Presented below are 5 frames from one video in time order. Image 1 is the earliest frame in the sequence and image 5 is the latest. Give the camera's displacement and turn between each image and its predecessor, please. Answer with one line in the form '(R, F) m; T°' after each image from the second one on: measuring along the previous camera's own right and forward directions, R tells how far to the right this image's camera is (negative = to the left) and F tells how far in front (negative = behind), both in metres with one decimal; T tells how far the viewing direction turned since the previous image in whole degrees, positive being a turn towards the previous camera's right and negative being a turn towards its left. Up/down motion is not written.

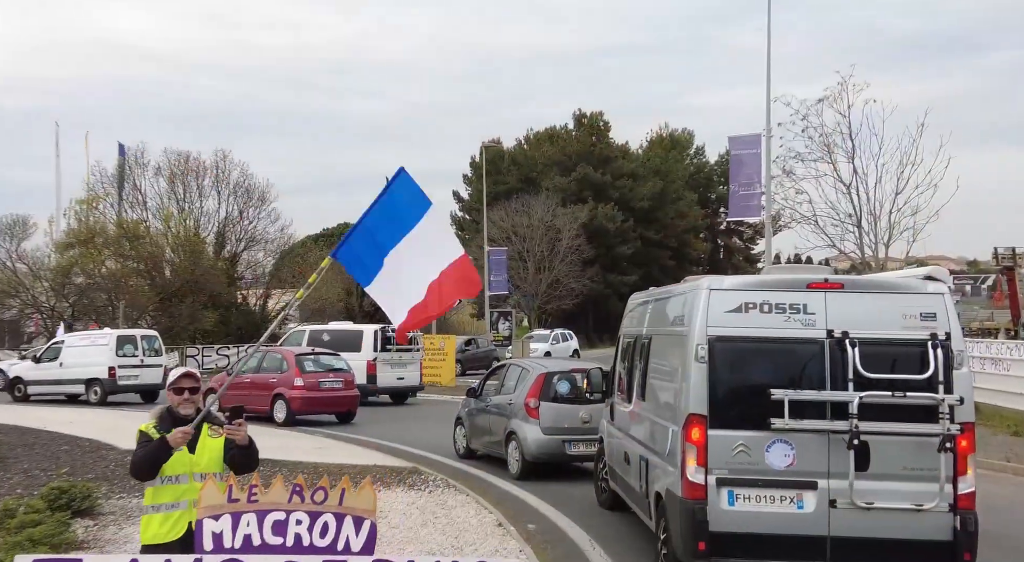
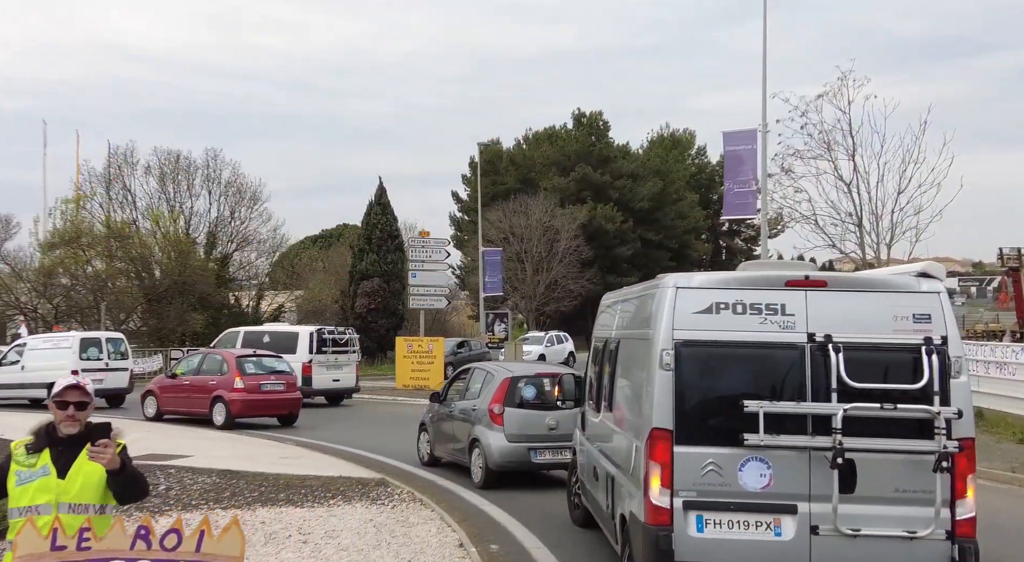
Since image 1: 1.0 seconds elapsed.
(+0.4, +0.9) m; 0°
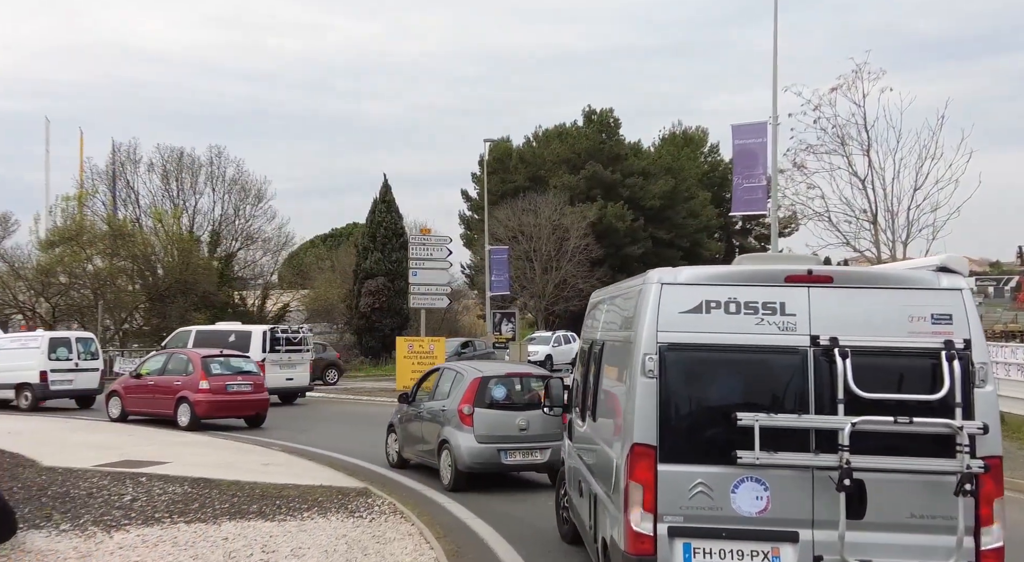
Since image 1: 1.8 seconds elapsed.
(+0.3, +0.8) m; -1°
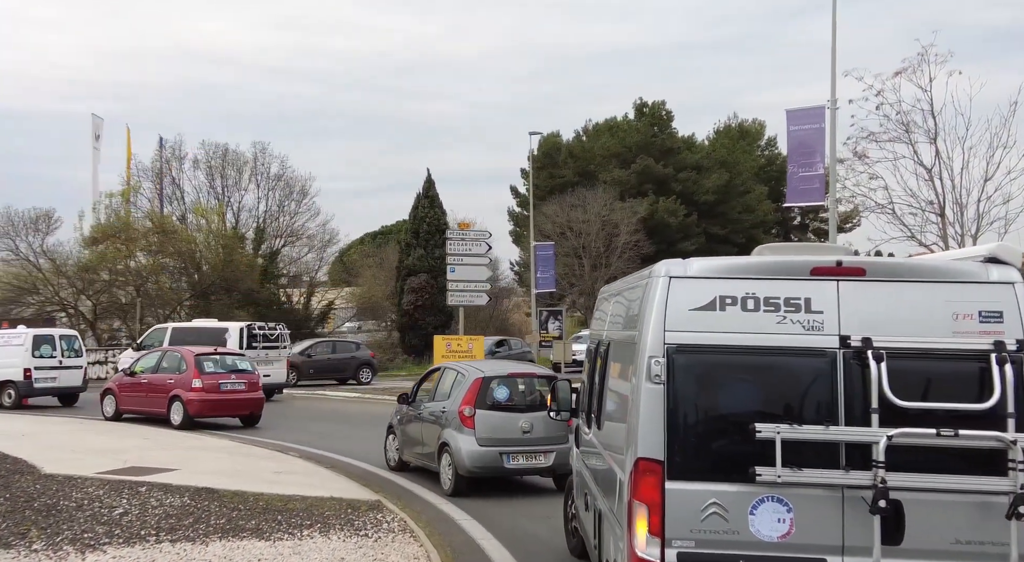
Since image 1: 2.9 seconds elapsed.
(+0.3, +0.7) m; -3°
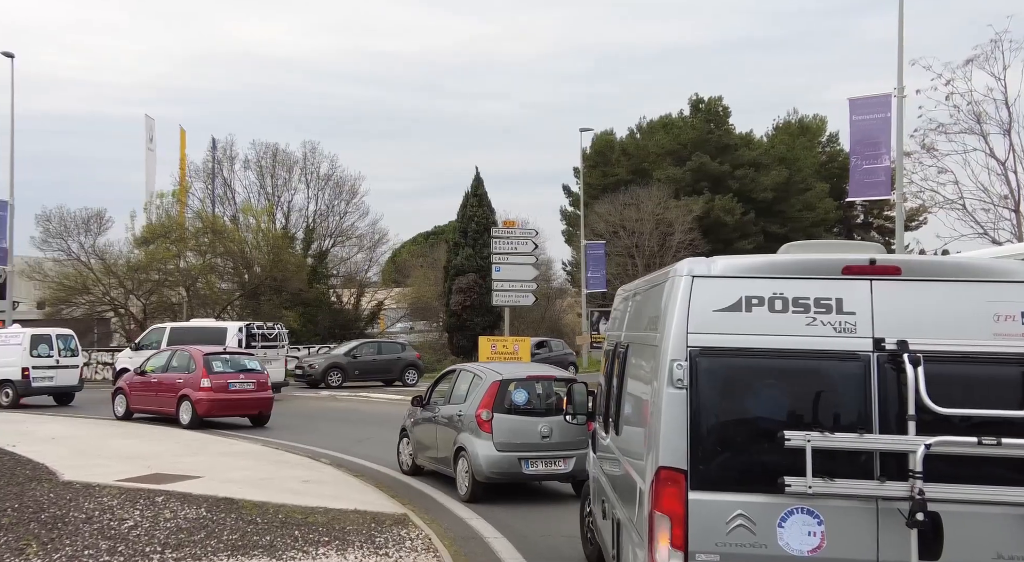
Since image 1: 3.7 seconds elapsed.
(+0.2, +0.2) m; -3°
